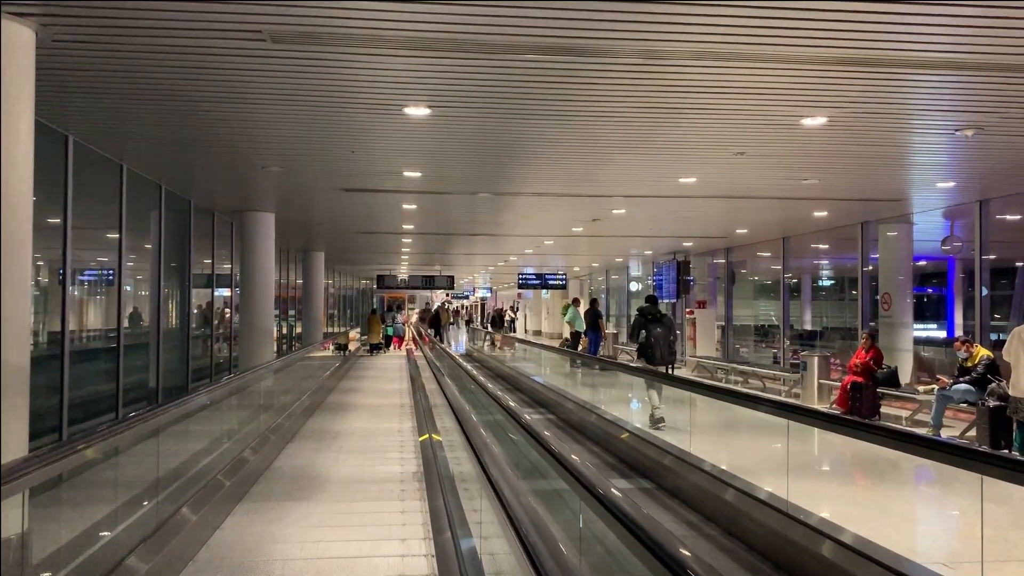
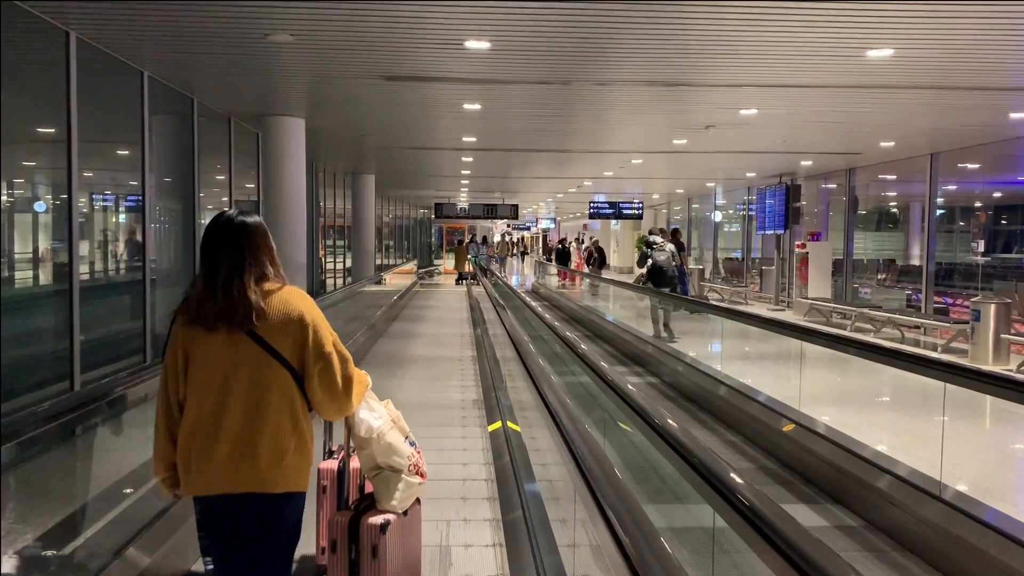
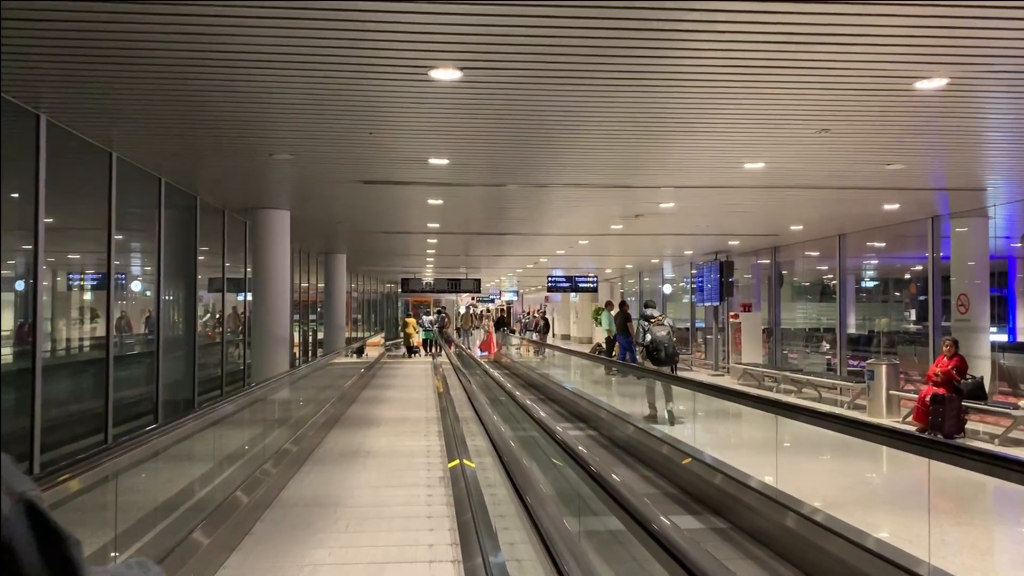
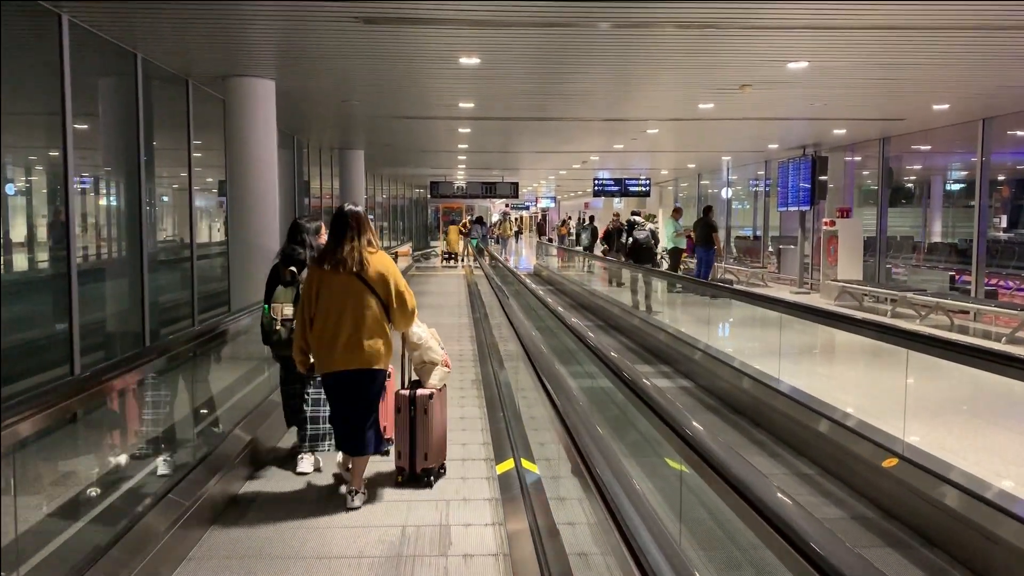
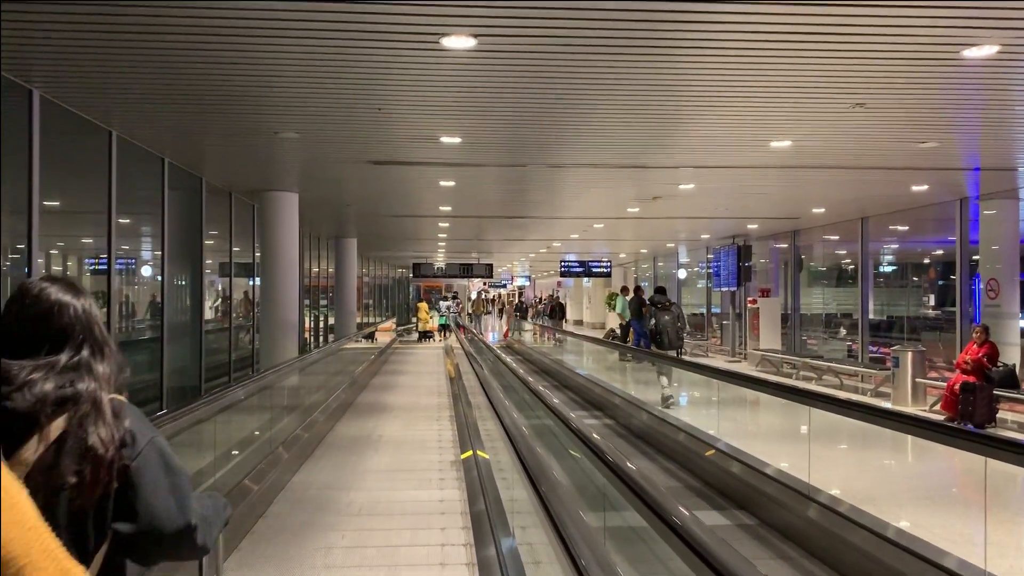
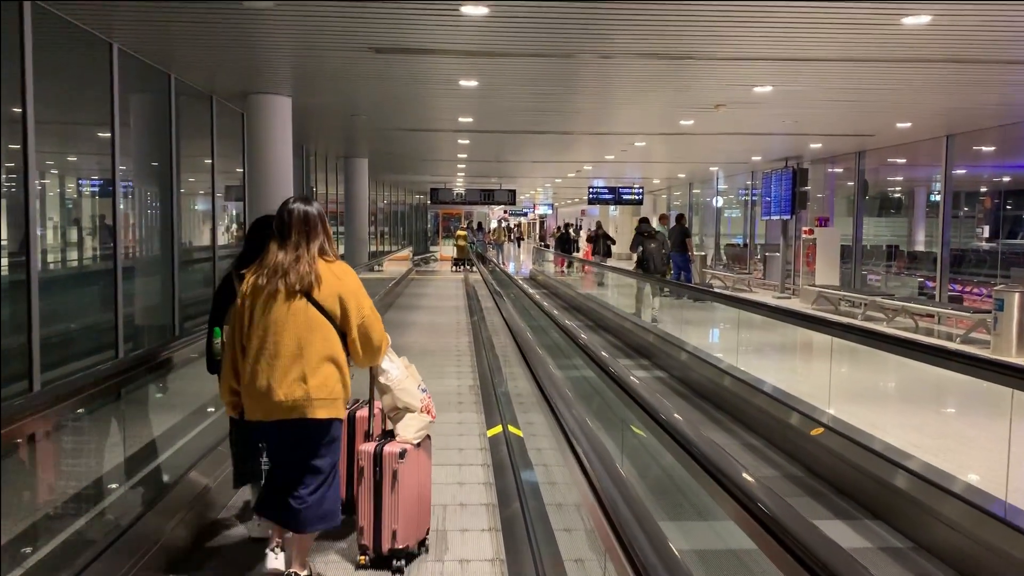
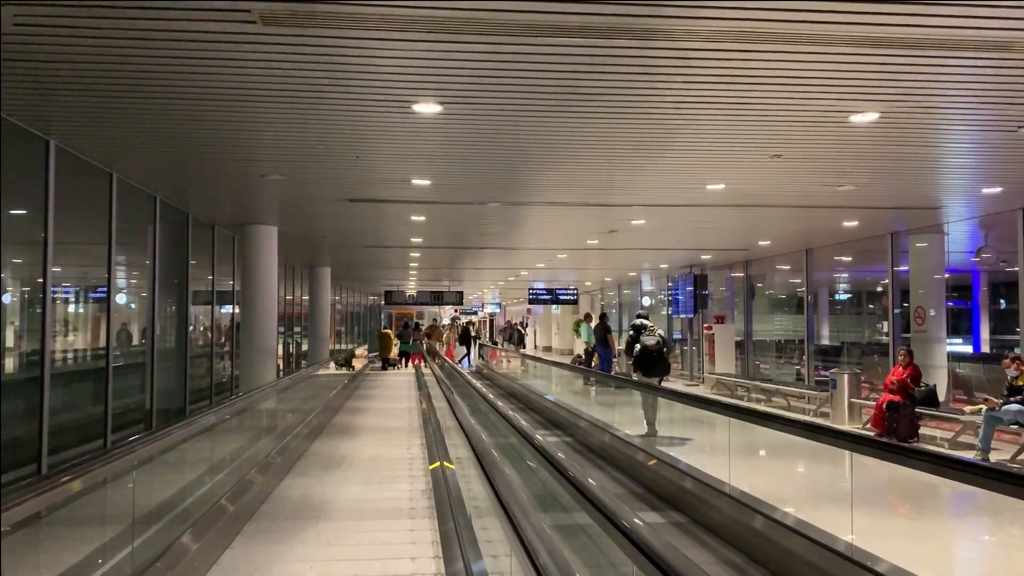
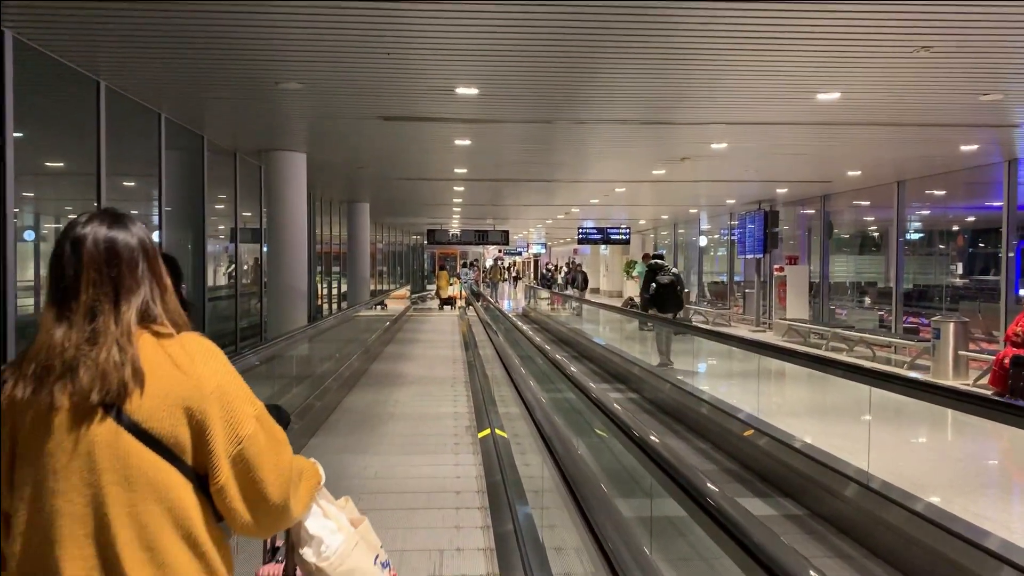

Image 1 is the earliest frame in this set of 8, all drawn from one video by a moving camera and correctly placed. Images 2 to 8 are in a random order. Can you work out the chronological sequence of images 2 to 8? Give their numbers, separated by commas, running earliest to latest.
7, 3, 5, 8, 2, 6, 4
